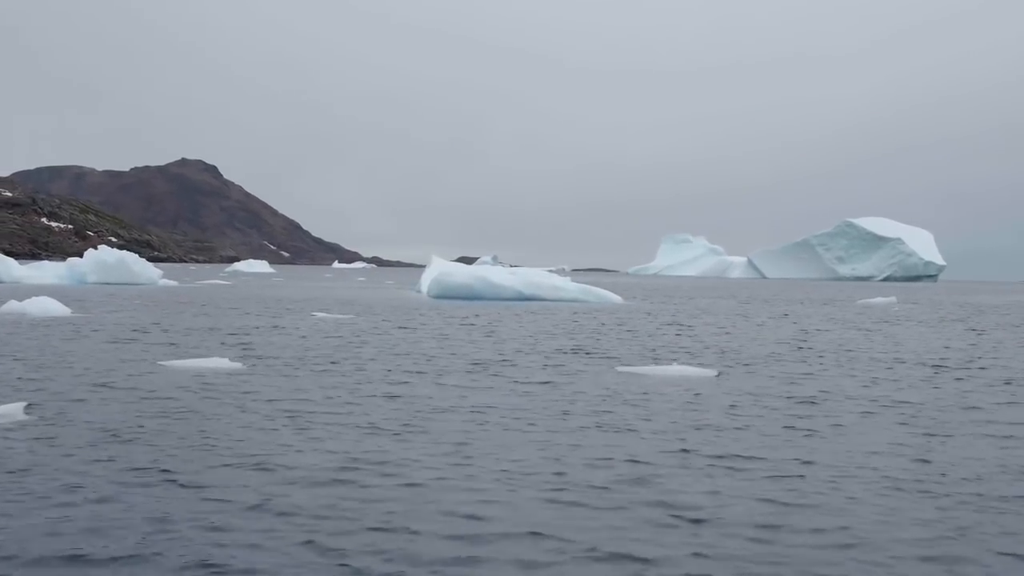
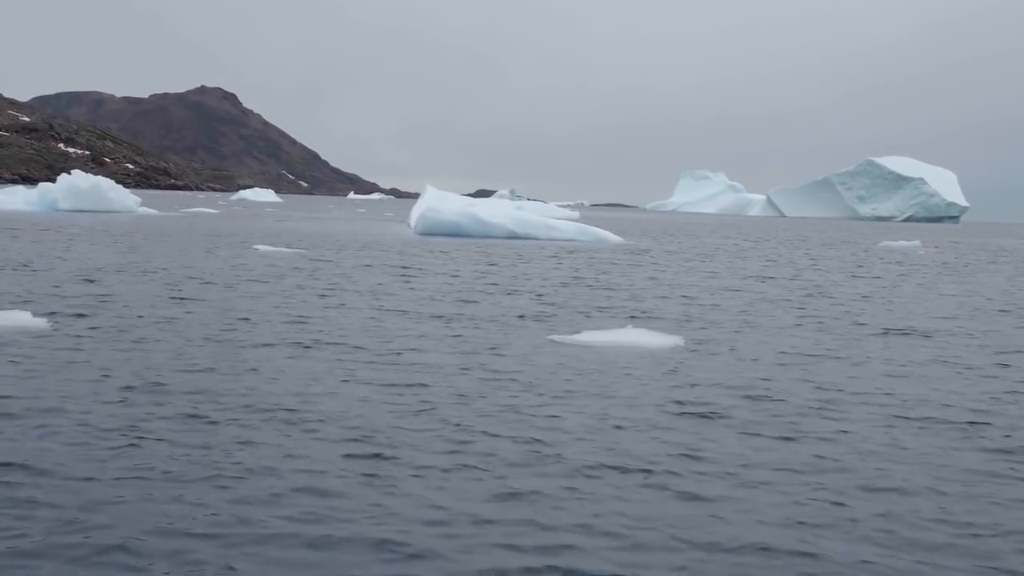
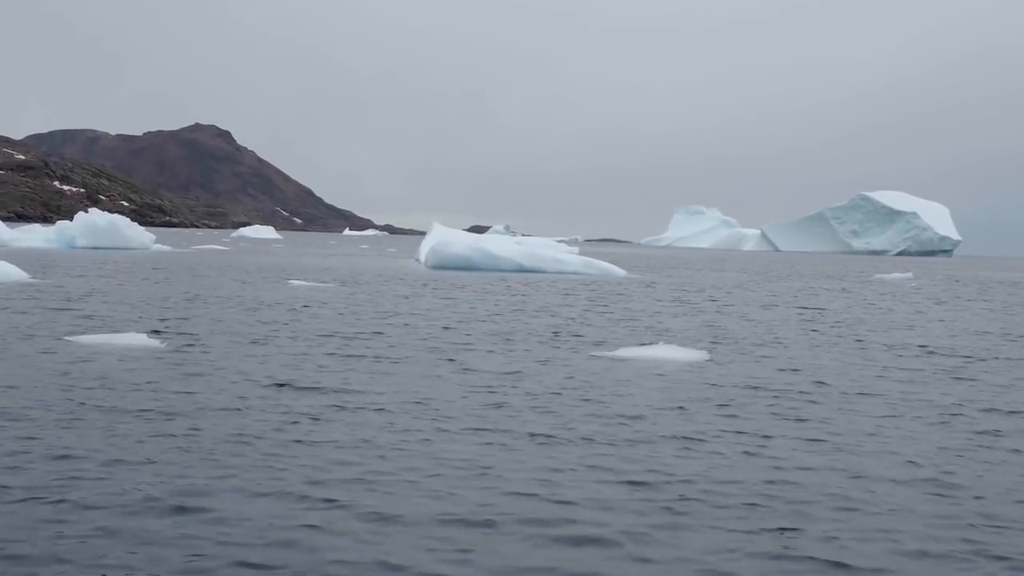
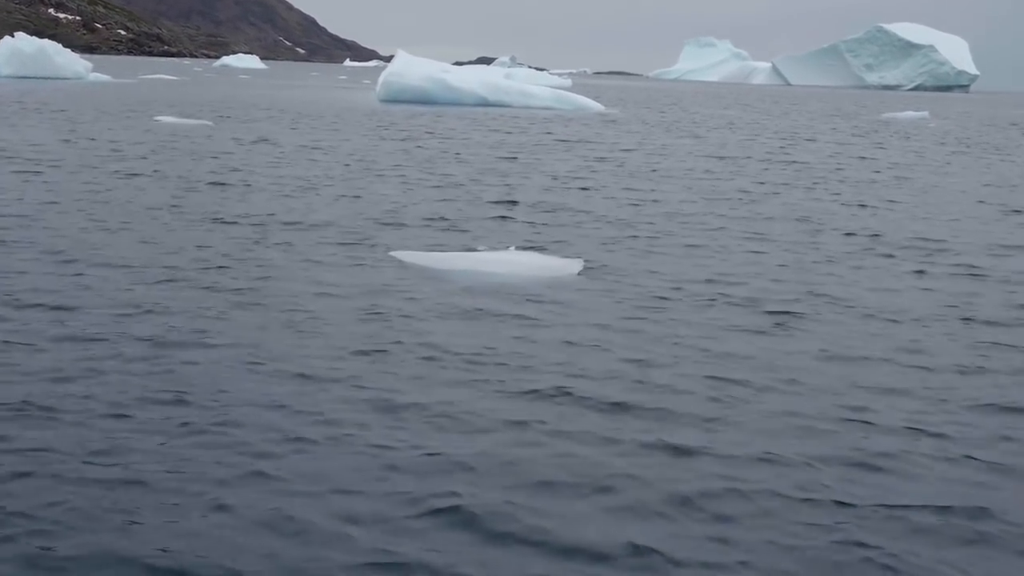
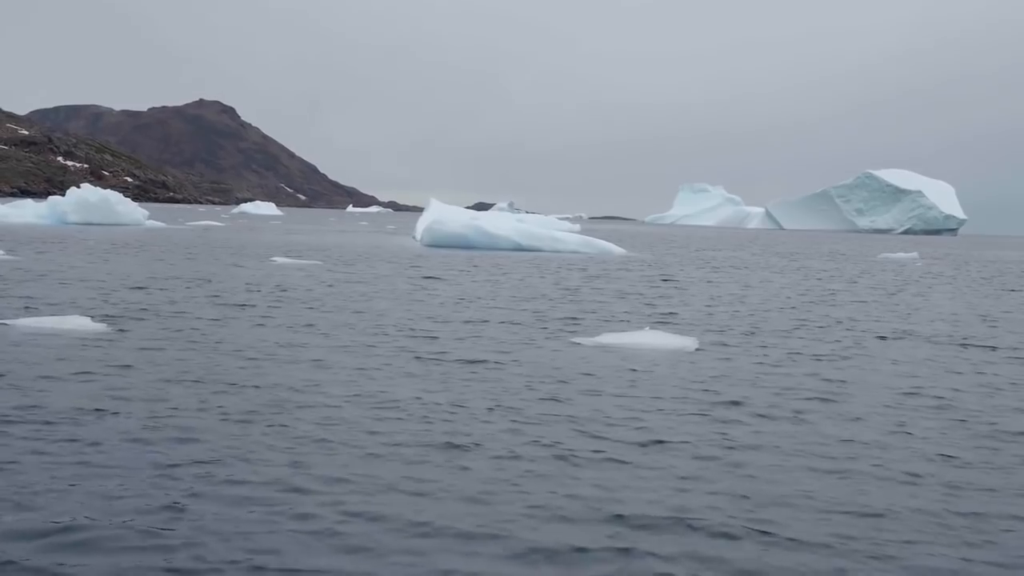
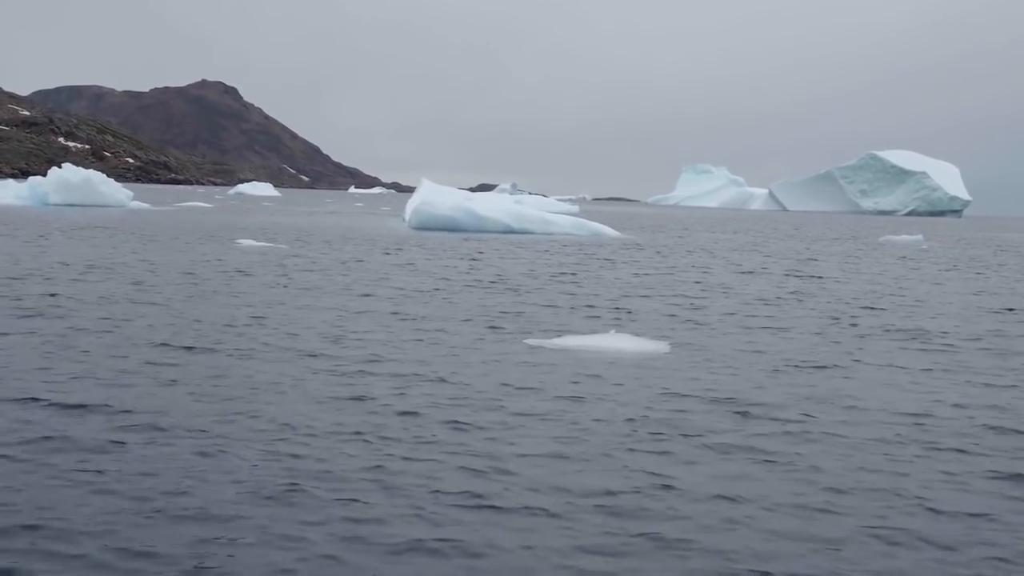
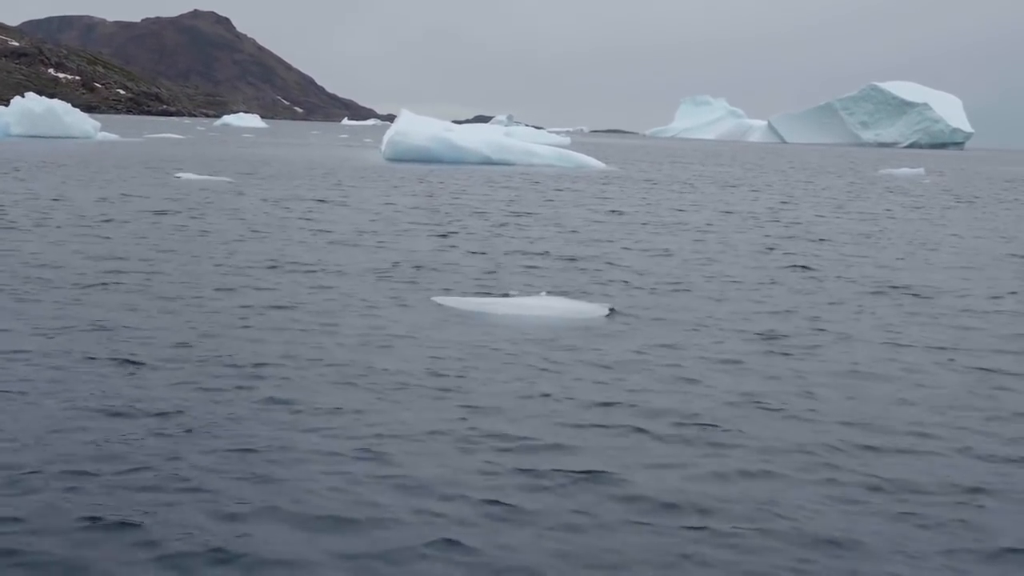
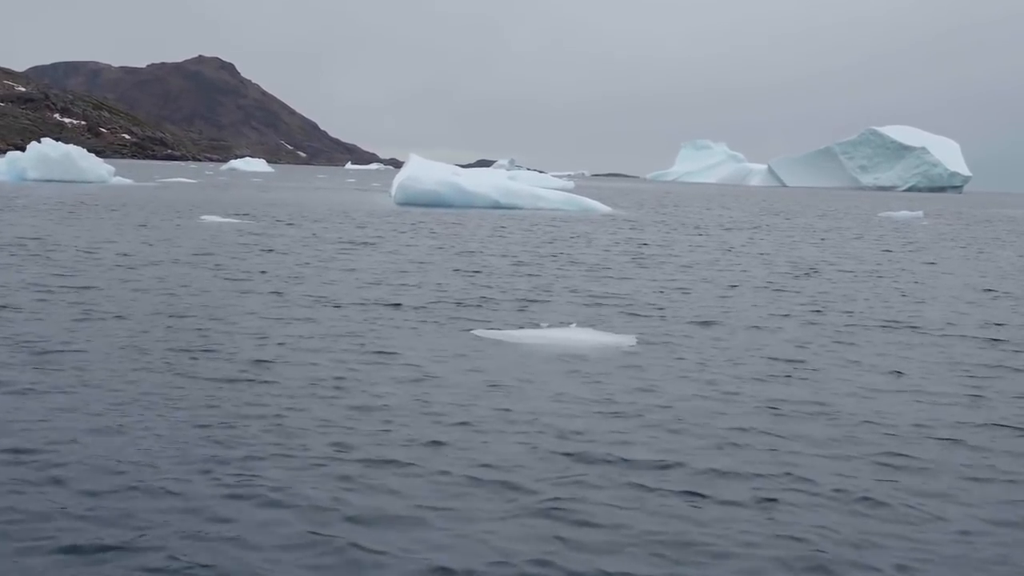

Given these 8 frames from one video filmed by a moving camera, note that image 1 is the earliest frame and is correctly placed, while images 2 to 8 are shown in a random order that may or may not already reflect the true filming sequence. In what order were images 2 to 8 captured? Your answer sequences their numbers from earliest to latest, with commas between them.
3, 5, 2, 6, 8, 7, 4
